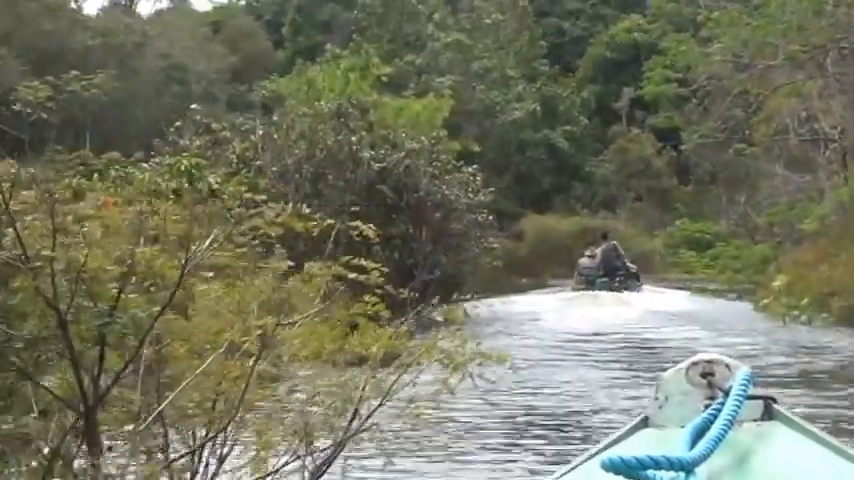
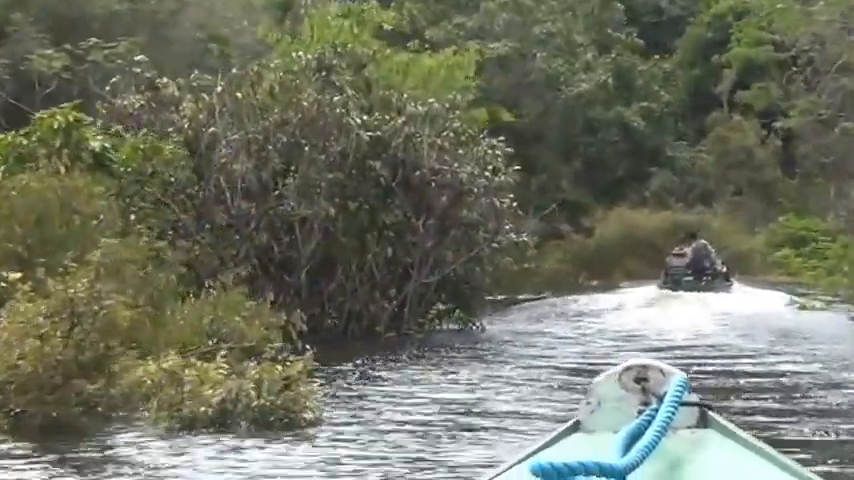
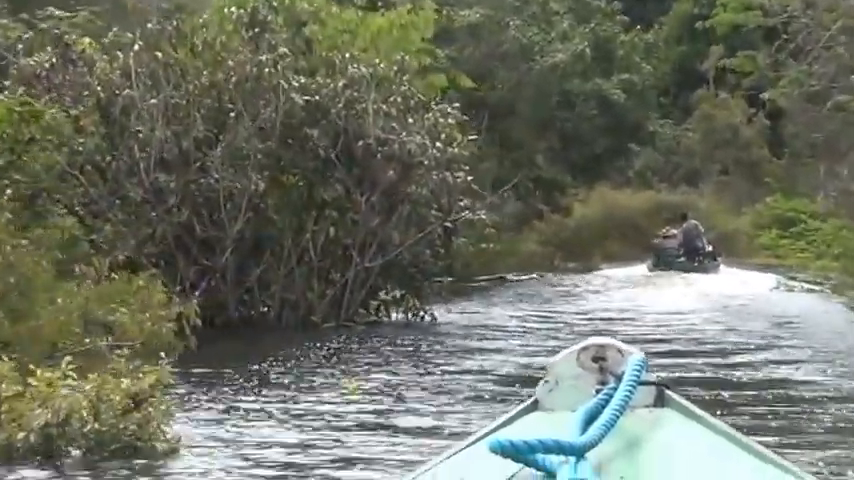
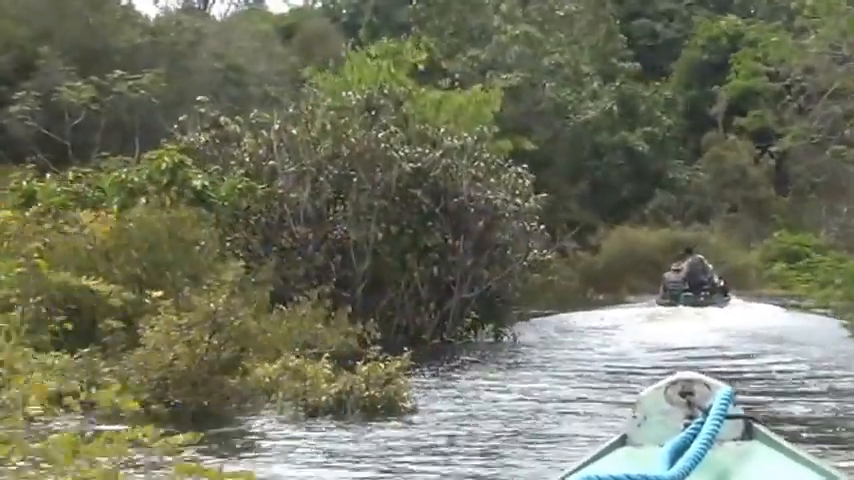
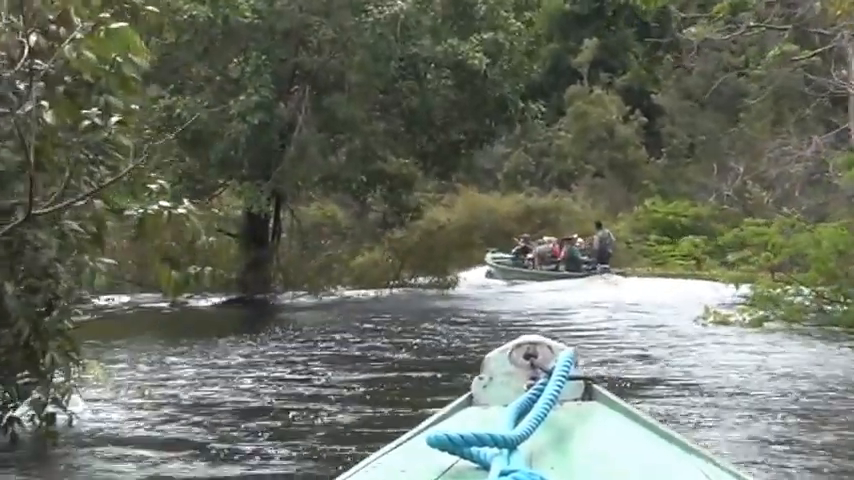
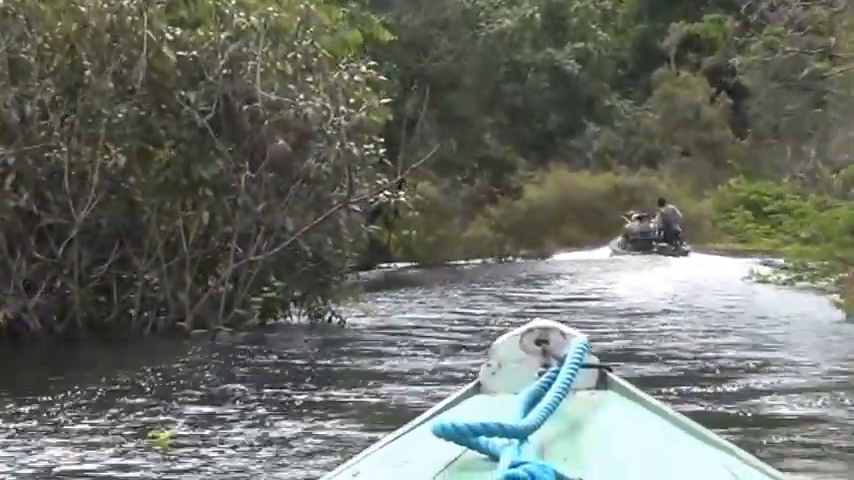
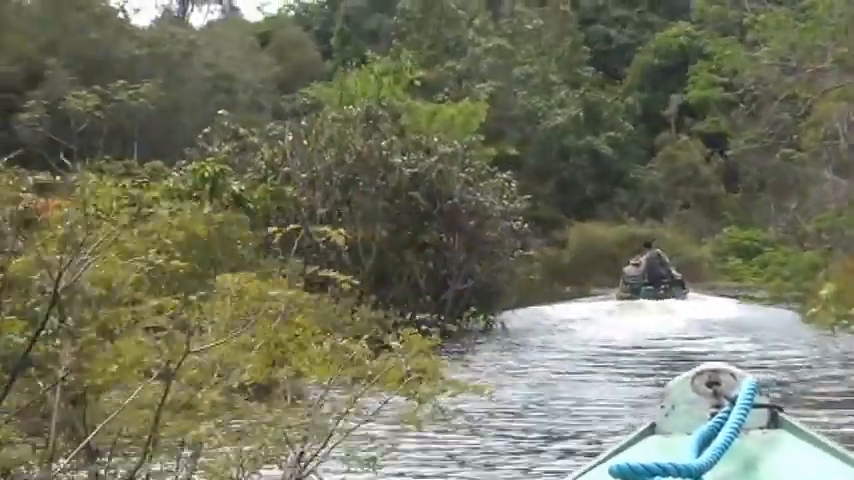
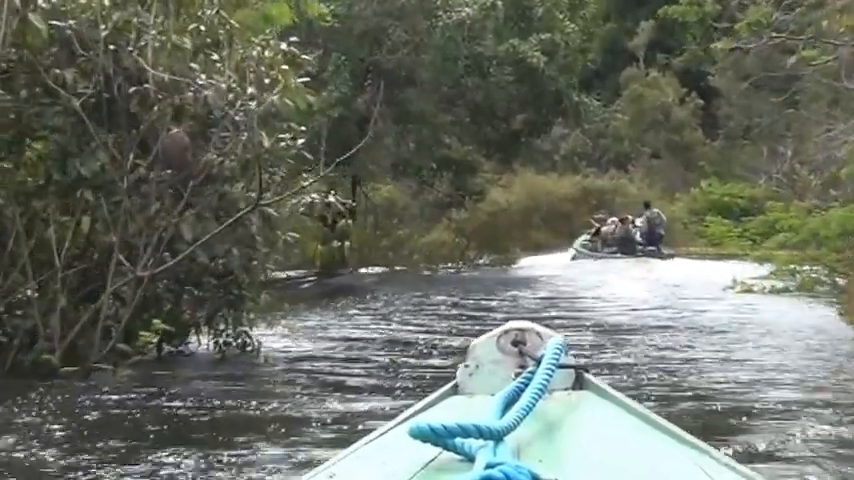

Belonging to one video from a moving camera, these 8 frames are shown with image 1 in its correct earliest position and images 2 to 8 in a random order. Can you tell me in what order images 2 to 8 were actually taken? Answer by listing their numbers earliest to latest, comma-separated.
7, 4, 2, 3, 6, 8, 5
